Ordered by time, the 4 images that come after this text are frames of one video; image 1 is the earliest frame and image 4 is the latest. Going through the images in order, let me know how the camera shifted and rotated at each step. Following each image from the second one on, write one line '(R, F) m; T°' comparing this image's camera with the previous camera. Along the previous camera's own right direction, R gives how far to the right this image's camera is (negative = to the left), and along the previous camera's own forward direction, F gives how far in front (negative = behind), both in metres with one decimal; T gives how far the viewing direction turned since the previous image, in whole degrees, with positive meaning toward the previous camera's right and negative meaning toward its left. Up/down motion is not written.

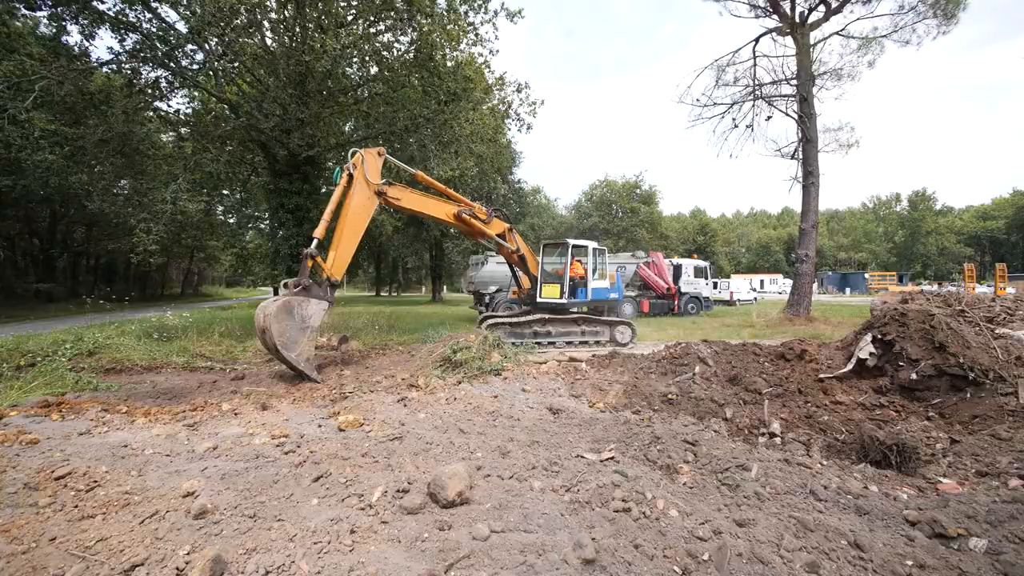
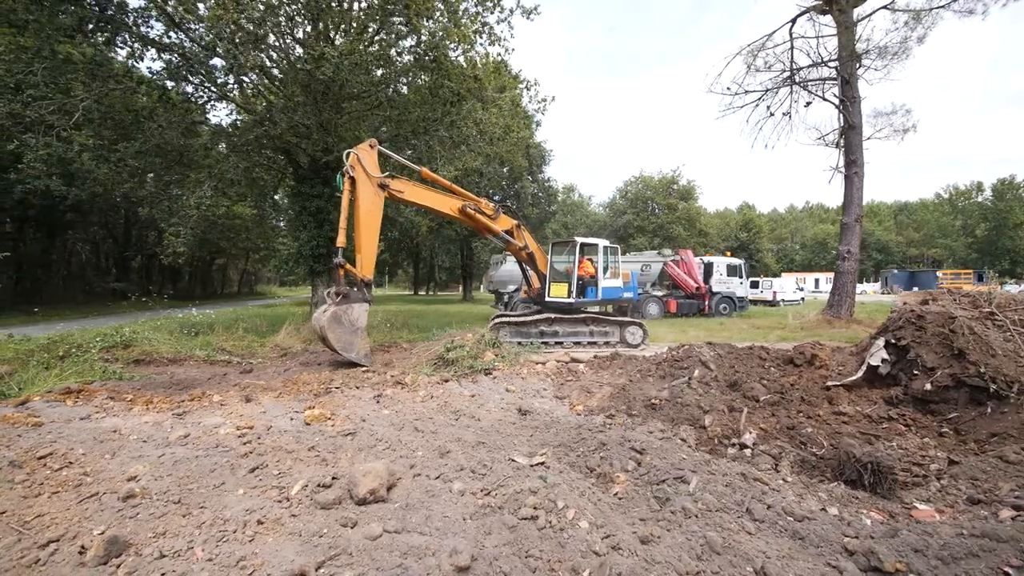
(+1.2, +0.2) m; -8°
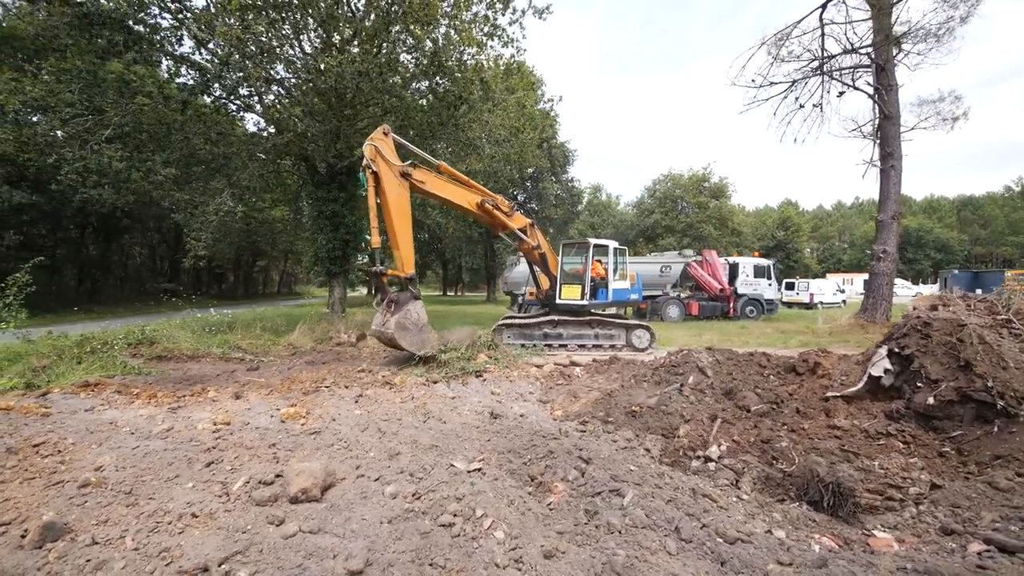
(+0.9, +0.1) m; -6°
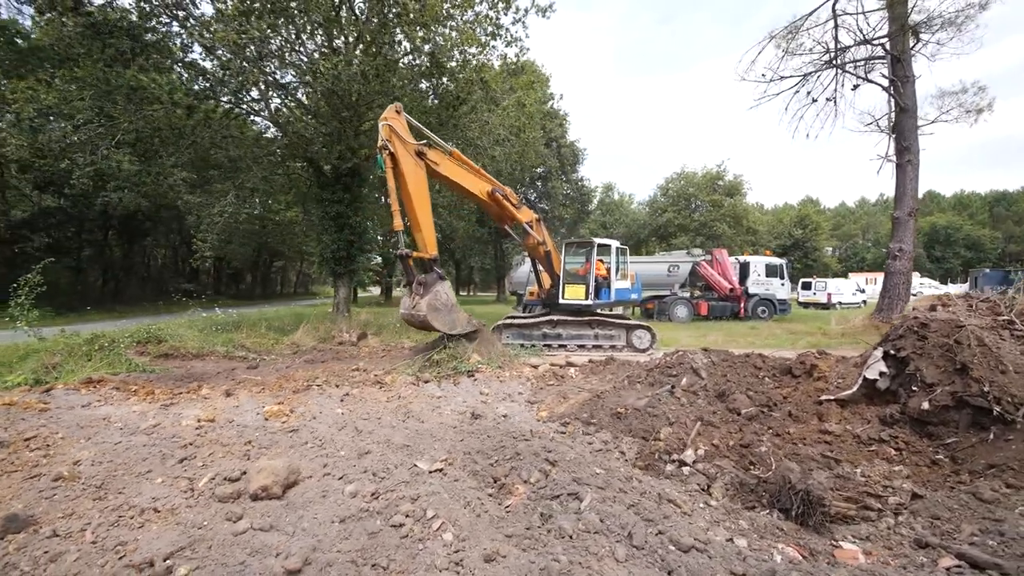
(+0.5, +0.1) m; -3°
